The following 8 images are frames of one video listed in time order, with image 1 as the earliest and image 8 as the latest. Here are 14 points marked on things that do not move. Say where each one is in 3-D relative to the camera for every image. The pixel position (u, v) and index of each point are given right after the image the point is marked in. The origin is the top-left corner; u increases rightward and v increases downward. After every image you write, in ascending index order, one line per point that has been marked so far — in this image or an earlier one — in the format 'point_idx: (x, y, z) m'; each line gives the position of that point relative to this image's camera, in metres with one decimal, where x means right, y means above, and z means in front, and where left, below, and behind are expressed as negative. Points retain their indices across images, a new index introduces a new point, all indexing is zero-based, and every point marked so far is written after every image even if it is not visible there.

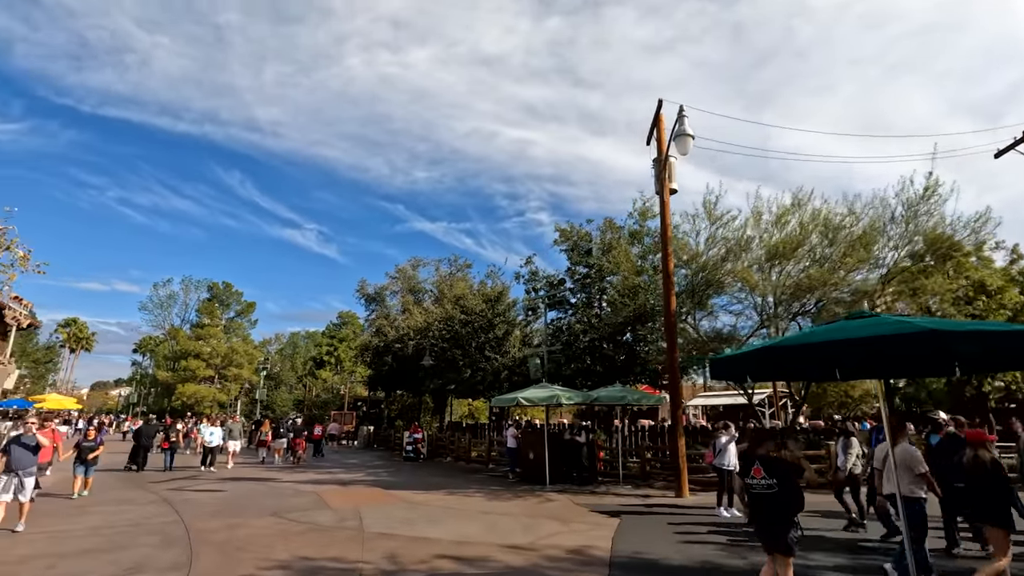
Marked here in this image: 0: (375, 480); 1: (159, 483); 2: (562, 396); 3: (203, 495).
0: (-3.8, -5.4, +15.1) m
1: (-9.6, -5.3, +14.5) m
2: (+1.2, -2.6, +12.8) m
3: (-7.0, -4.7, +12.2) m
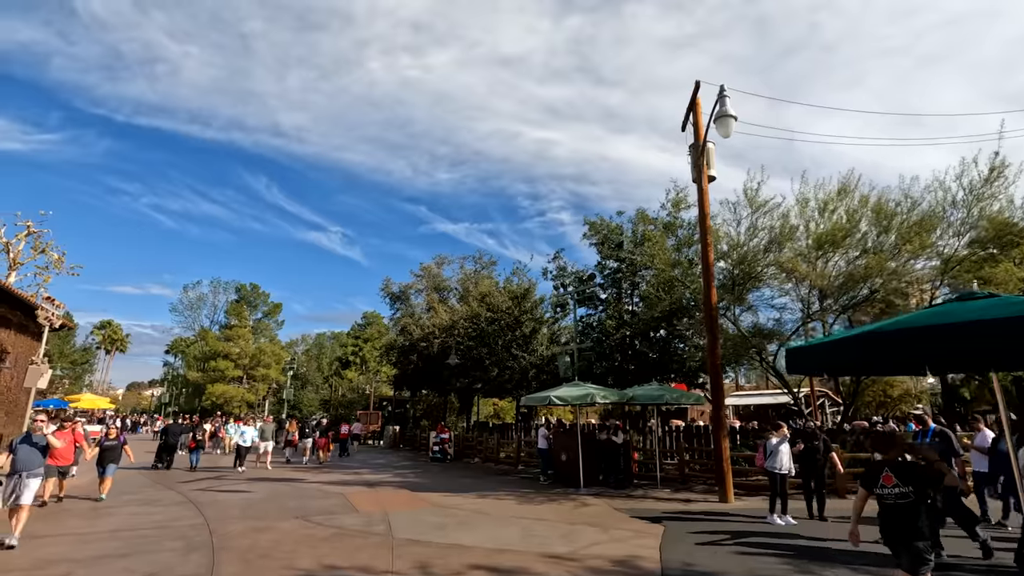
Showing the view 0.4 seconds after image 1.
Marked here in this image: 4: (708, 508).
0: (-3.0, -5.3, +14.7) m
1: (-8.7, -5.2, +14.3) m
2: (+1.9, -2.4, +12.2) m
3: (-6.3, -4.6, +11.9) m
4: (+3.9, -4.4, +10.7) m
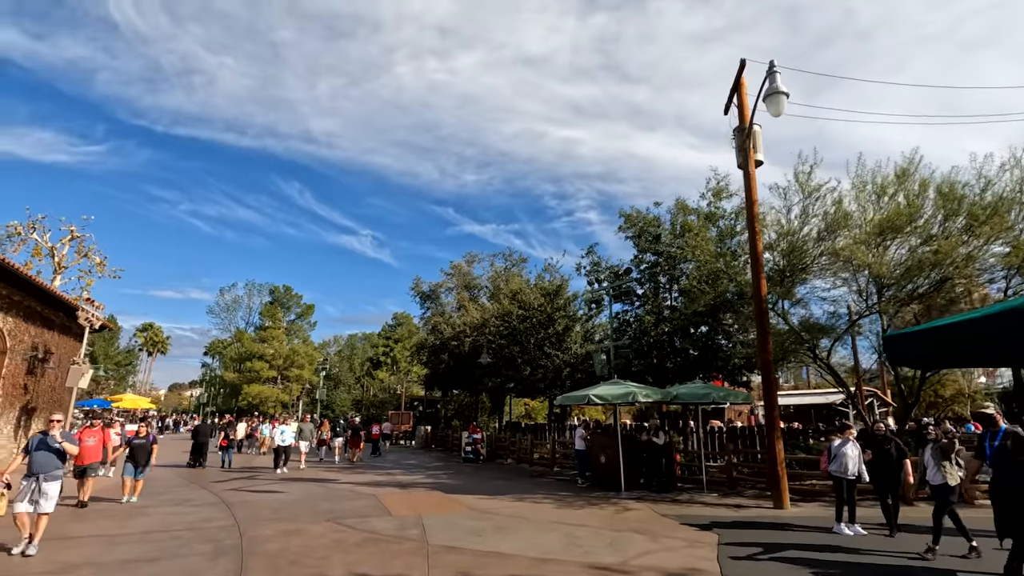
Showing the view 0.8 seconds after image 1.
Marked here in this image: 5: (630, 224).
0: (-2.0, -5.2, +14.3) m
1: (-7.8, -5.2, +14.2) m
2: (+2.7, -2.2, +11.5) m
3: (-5.5, -4.6, +11.7) m
4: (+4.7, -4.3, +10.0) m
5: (+3.8, +2.1, +17.3) m
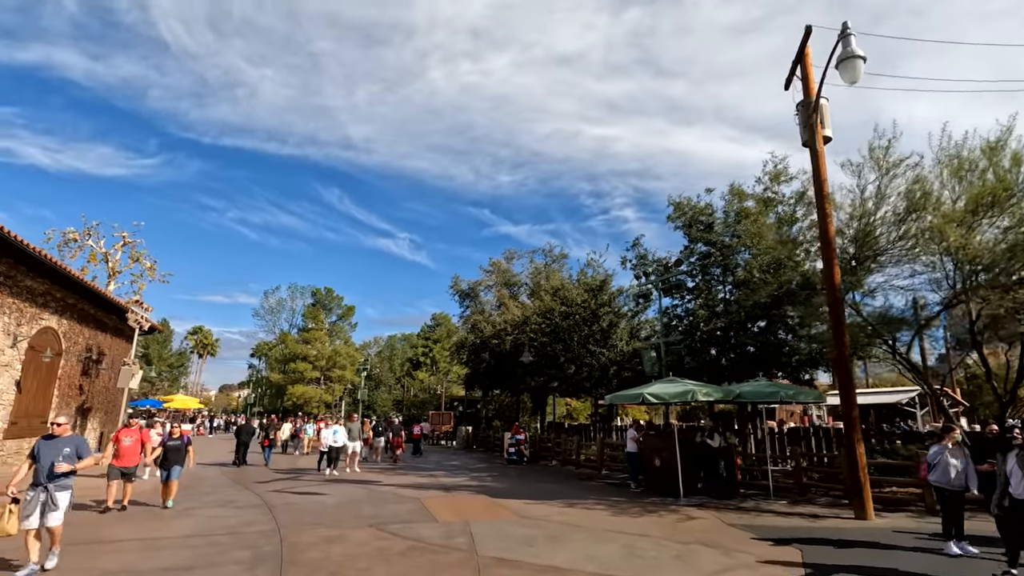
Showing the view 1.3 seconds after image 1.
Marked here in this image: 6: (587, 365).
0: (-0.8, -5.1, +13.8) m
1: (-6.6, -5.2, +14.1) m
2: (+3.7, -2.0, +10.7) m
3: (-4.5, -4.5, +11.4) m
4: (+5.6, -4.0, +9.0) m
5: (+5.1, +2.3, +16.3) m
6: (+2.8, -2.9, +20.0) m
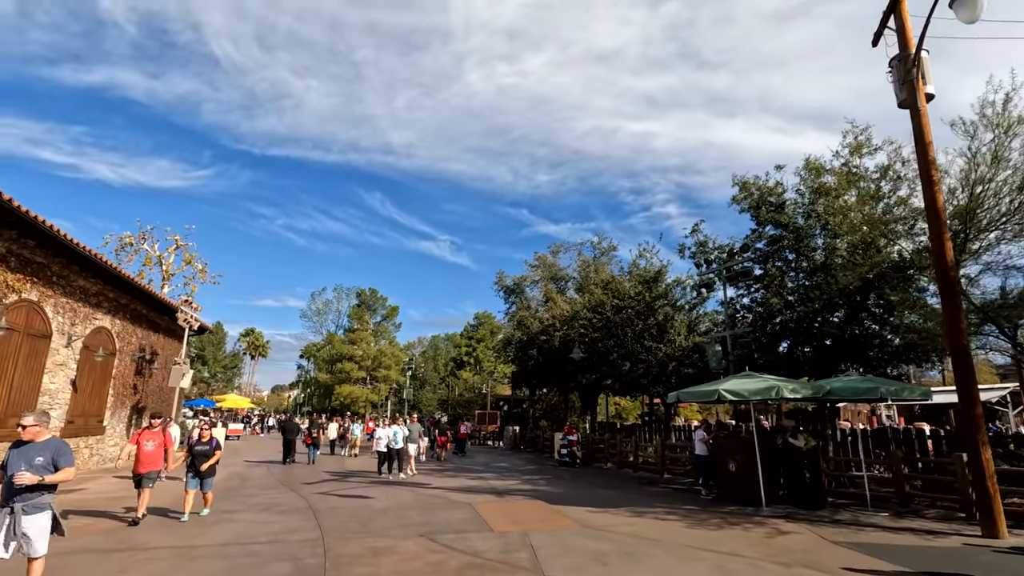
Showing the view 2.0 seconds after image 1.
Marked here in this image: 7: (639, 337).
0: (+0.6, -4.9, +12.9) m
1: (-5.2, -5.0, +13.6) m
2: (+4.7, -1.7, +9.4) m
3: (-3.3, -4.3, +10.8) m
4: (+6.5, -3.7, +7.6) m
5: (+6.5, +2.6, +15.0) m
6: (+4.6, -2.6, +18.8) m
7: (+4.5, -1.7, +18.9) m
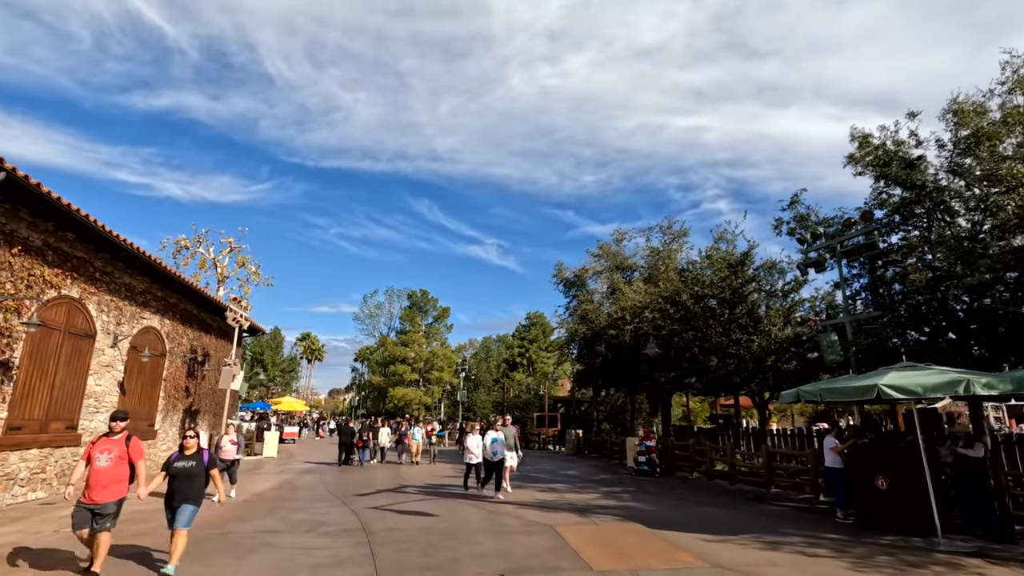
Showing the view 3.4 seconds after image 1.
0: (+2.2, -4.5, +10.9) m
1: (-3.4, -4.7, +12.1) m
2: (+6.0, -1.2, +7.1) m
3: (-1.8, -4.0, +9.1) m
4: (+7.7, -3.1, +5.1) m
5: (+8.2, +3.1, +12.5) m
6: (+6.7, -2.1, +16.4) m
7: (+6.6, -1.3, +16.5) m
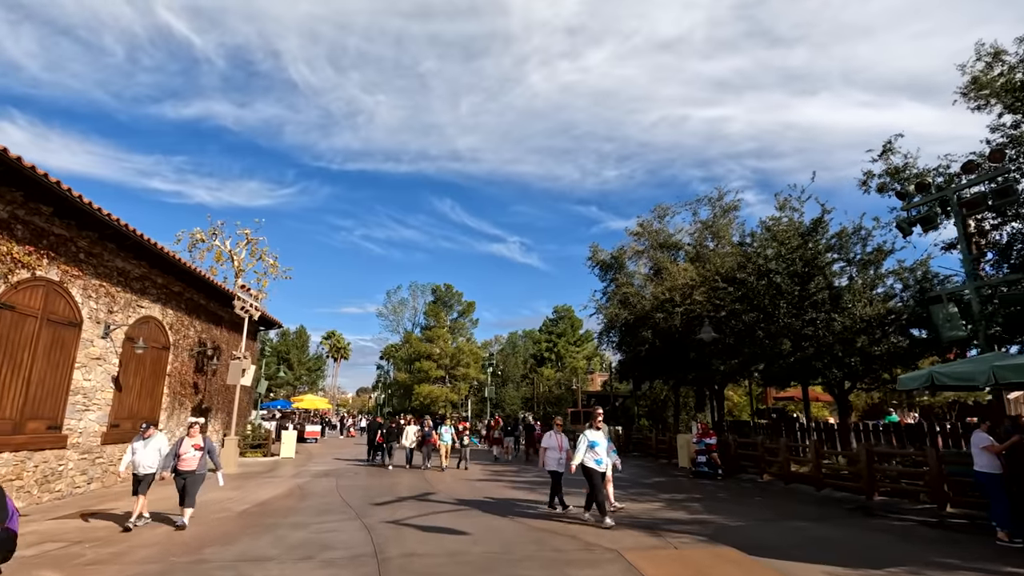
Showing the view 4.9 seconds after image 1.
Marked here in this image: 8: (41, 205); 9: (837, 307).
0: (+3.0, -3.8, +8.7) m
1: (-2.5, -4.2, +10.2) m
2: (+6.6, -0.5, +4.7) m
3: (-1.1, -3.4, +7.1) m
4: (+8.2, -2.4, +2.7) m
5: (+8.9, +3.9, +10.0) m
6: (+7.7, -1.3, +14.0) m
7: (+7.6, -0.5, +14.2) m
8: (-10.0, +1.8, +11.4) m
9: (+8.3, -0.4, +13.7) m
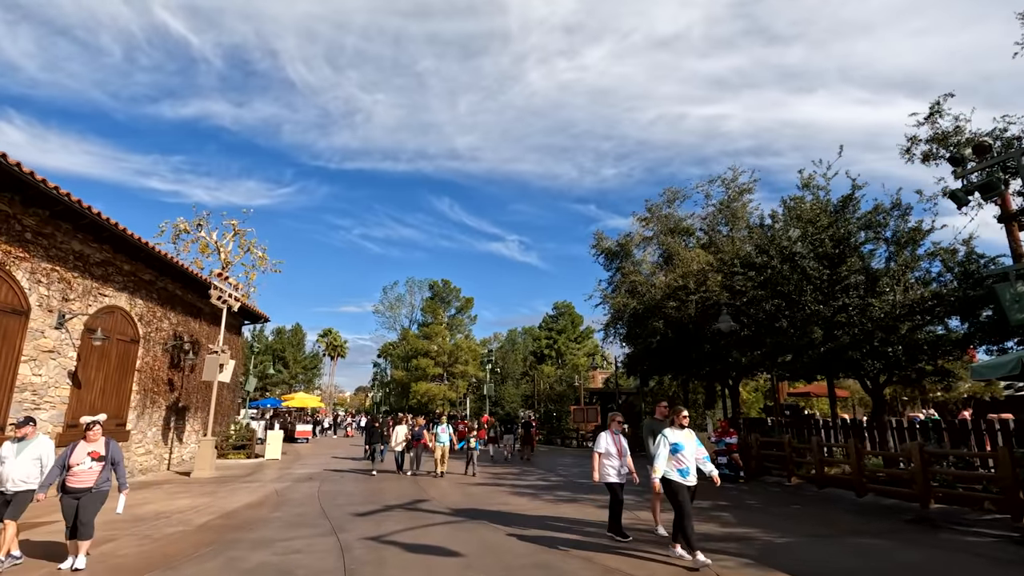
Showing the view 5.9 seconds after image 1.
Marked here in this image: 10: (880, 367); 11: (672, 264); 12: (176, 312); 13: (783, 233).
0: (+3.1, -3.4, +7.4) m
1: (-2.5, -3.8, +8.8) m
2: (+6.6, -0.1, +3.4) m
3: (-1.0, -3.1, +5.8) m
4: (+8.2, -2.0, +1.3) m
5: (+8.9, +4.3, +8.6) m
6: (+7.7, -0.9, +12.7) m
7: (+7.6, -0.1, +12.8) m
8: (-10.0, +2.1, +10.0) m
9: (+8.3, 0.0, +12.4) m
10: (+8.8, -1.9, +12.7) m
11: (+5.5, +0.8, +18.5) m
12: (-11.0, -0.8, +17.6) m
13: (+6.9, +1.6, +13.7) m
